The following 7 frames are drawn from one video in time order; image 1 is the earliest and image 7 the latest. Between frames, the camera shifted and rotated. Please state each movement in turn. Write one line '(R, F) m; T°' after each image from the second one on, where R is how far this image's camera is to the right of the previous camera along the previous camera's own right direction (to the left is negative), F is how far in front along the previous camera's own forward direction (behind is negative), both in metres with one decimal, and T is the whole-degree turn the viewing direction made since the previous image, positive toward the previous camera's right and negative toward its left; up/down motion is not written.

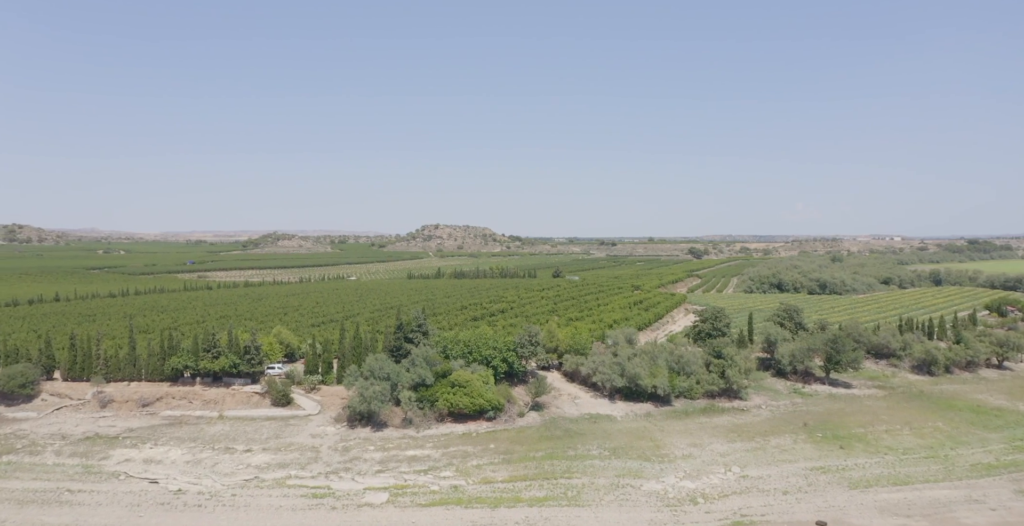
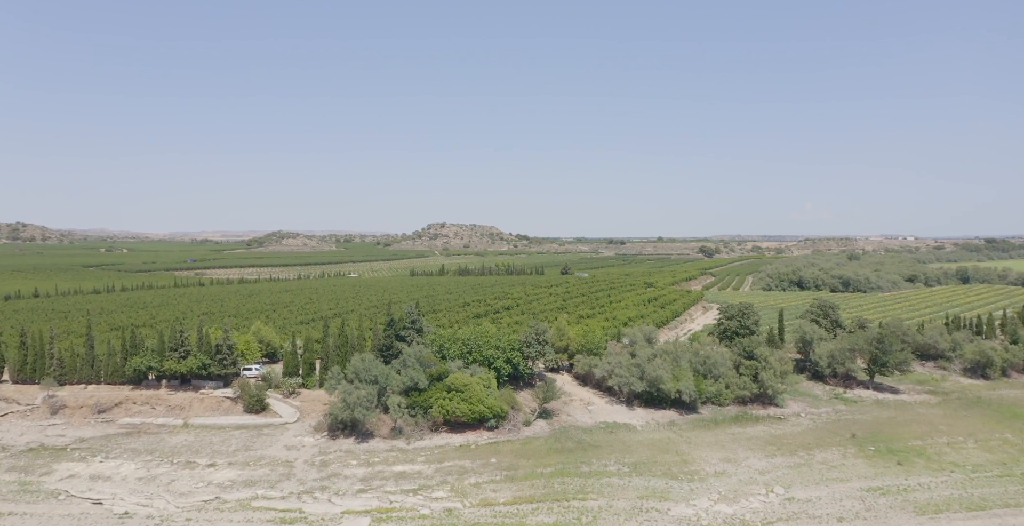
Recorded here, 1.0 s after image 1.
(+0.2, +6.8) m; -1°
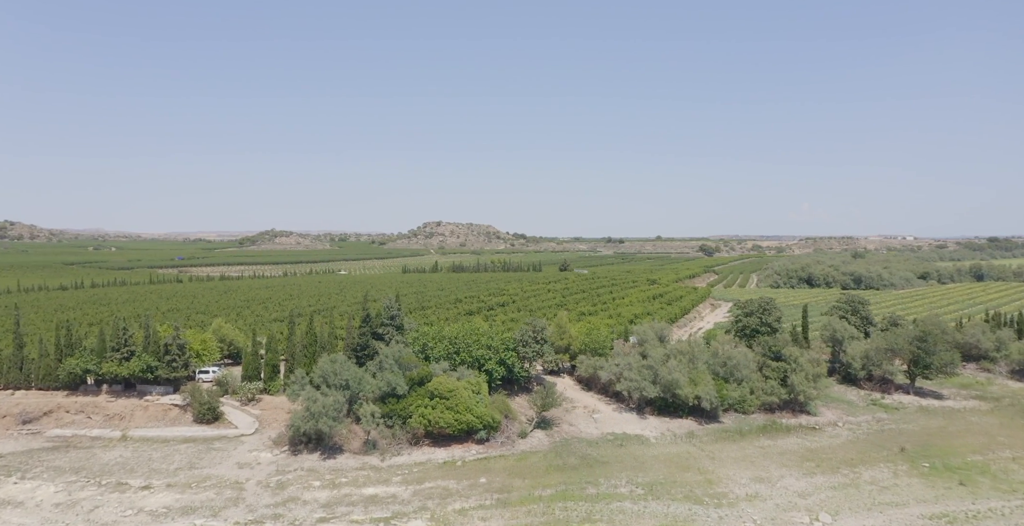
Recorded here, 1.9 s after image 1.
(+0.2, +6.8) m; 0°
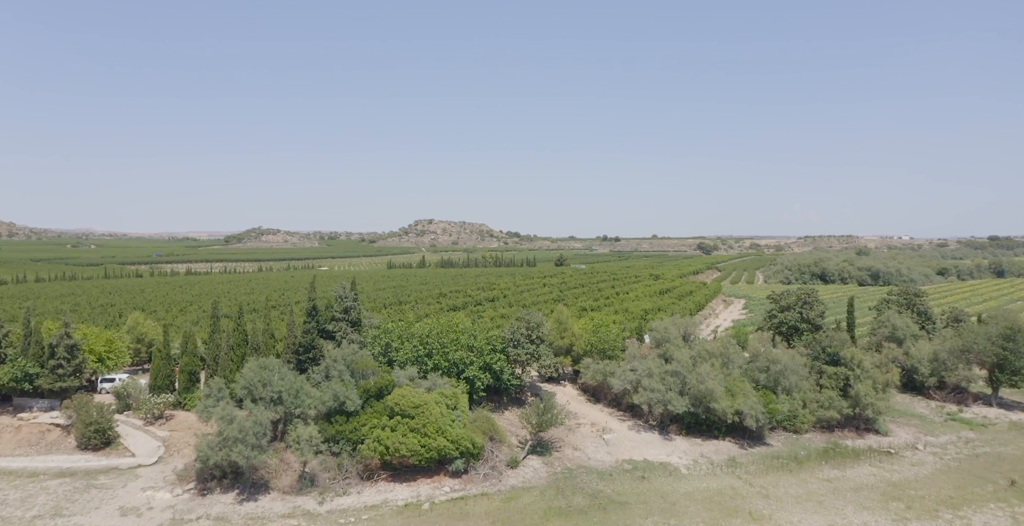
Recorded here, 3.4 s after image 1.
(+0.3, +10.1) m; +1°
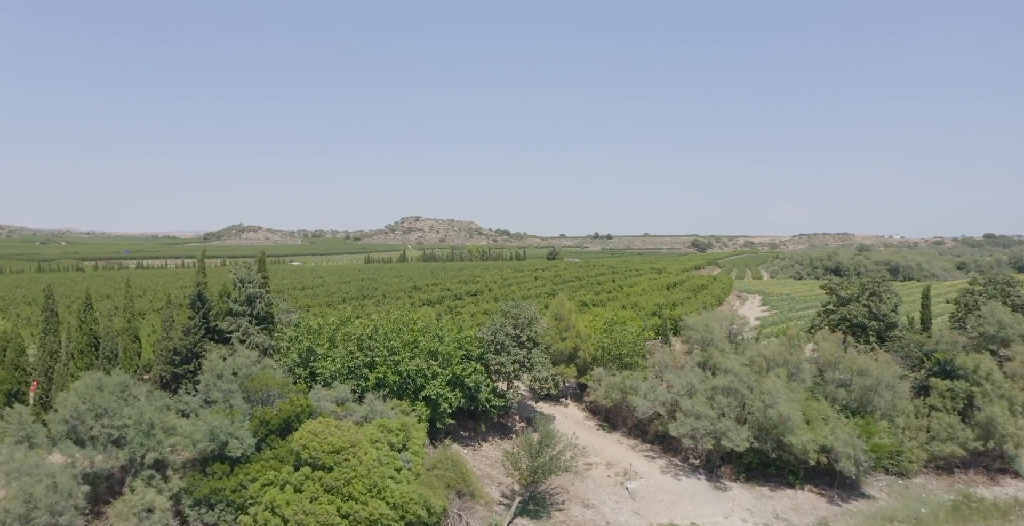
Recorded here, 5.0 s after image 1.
(+0.3, +11.3) m; +1°
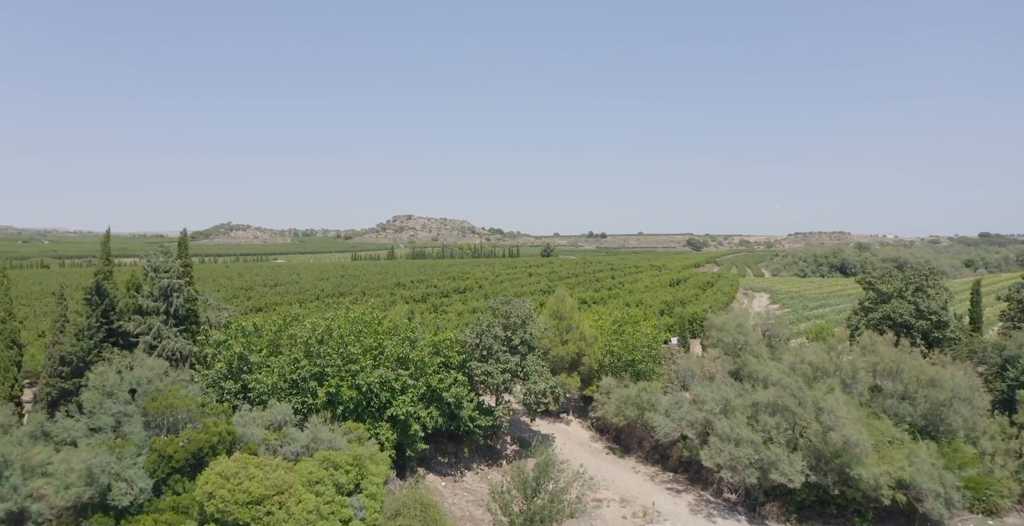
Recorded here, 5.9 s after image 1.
(+0.1, +5.3) m; +1°
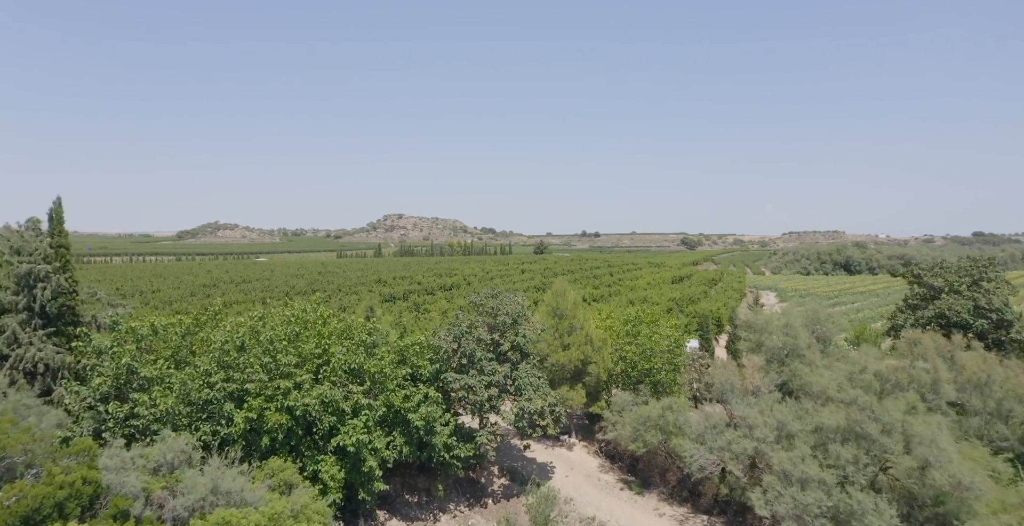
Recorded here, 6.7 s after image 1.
(+0.1, +5.0) m; +1°
